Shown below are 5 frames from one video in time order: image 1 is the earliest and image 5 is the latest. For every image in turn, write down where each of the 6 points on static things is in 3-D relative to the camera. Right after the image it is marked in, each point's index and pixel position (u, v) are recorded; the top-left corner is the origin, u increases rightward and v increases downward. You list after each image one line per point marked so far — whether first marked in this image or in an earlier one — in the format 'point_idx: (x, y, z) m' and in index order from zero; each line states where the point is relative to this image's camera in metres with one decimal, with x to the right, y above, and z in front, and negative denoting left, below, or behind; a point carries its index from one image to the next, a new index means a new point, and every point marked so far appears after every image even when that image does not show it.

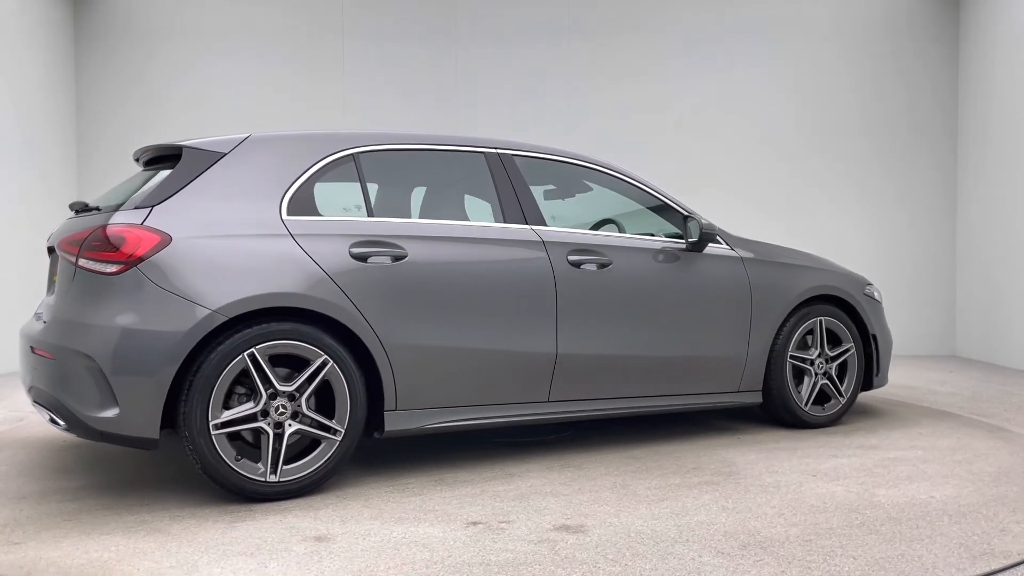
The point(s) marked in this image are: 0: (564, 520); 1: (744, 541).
0: (+0.2, -0.8, +2.7) m
1: (+0.8, -0.8, +2.4) m
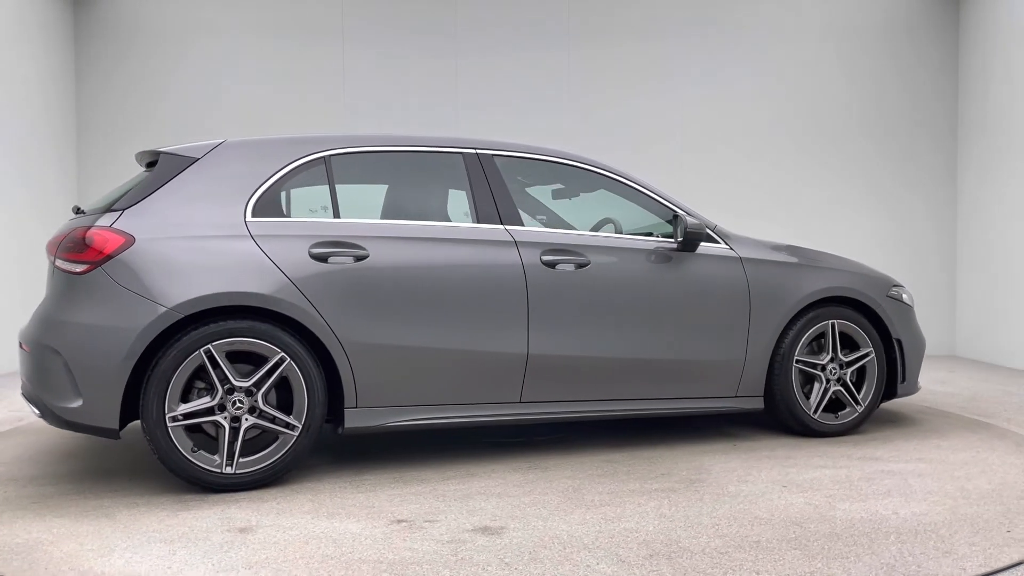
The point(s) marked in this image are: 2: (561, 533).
0: (-0.1, -0.8, +2.7) m
1: (+0.4, -0.8, +2.3) m
2: (+0.2, -0.8, +2.5) m
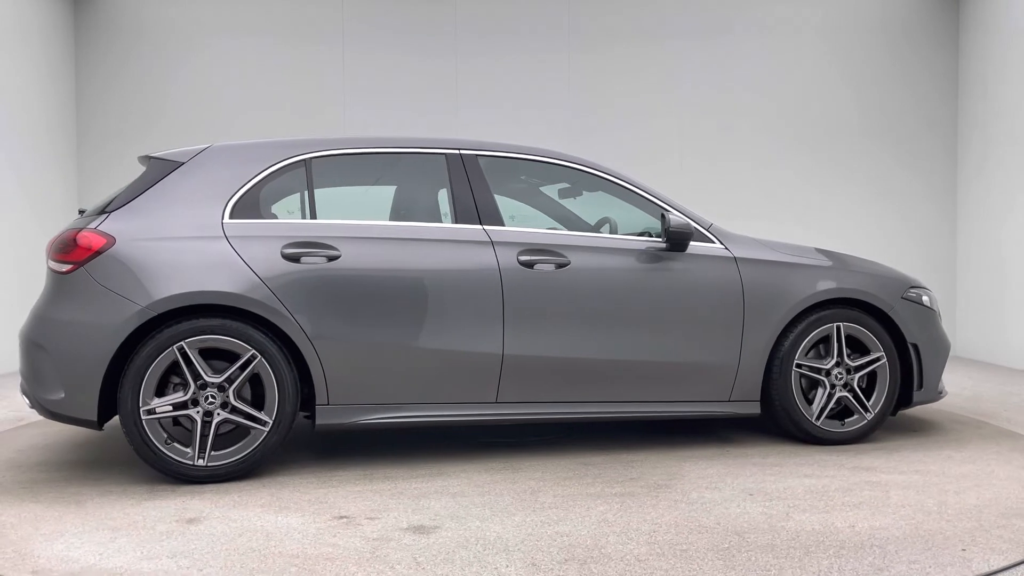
0: (-0.3, -0.8, +2.7) m
1: (+0.2, -0.8, +2.3) m
2: (-0.1, -0.8, +2.5) m
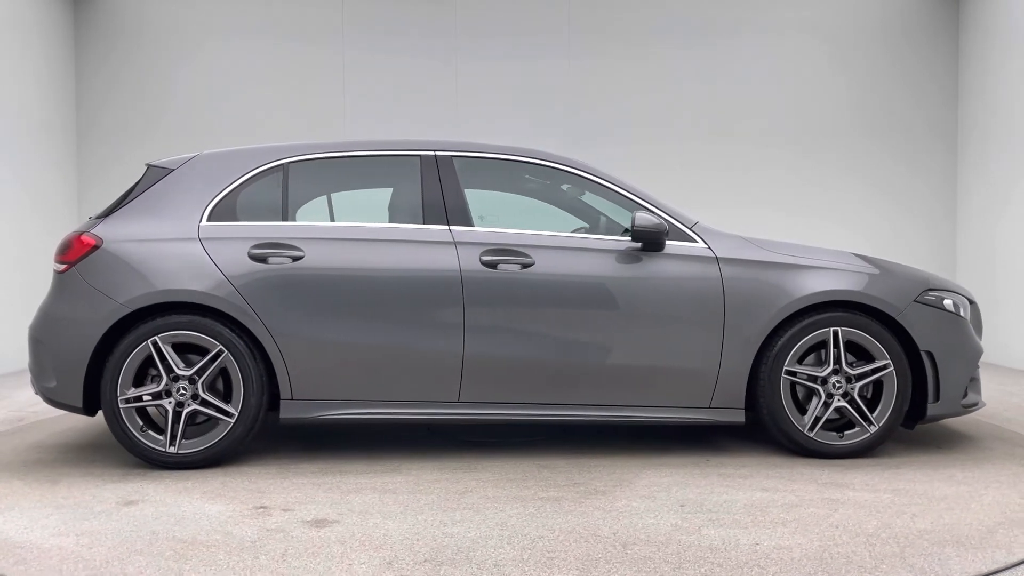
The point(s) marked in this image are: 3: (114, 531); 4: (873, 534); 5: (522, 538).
0: (-0.6, -0.8, +2.7) m
1: (-0.2, -0.8, +2.3) m
2: (-0.4, -0.8, +2.5) m
3: (-1.3, -0.8, +2.5) m
4: (+1.2, -0.8, +2.5) m
5: (0.0, -0.8, +2.4) m
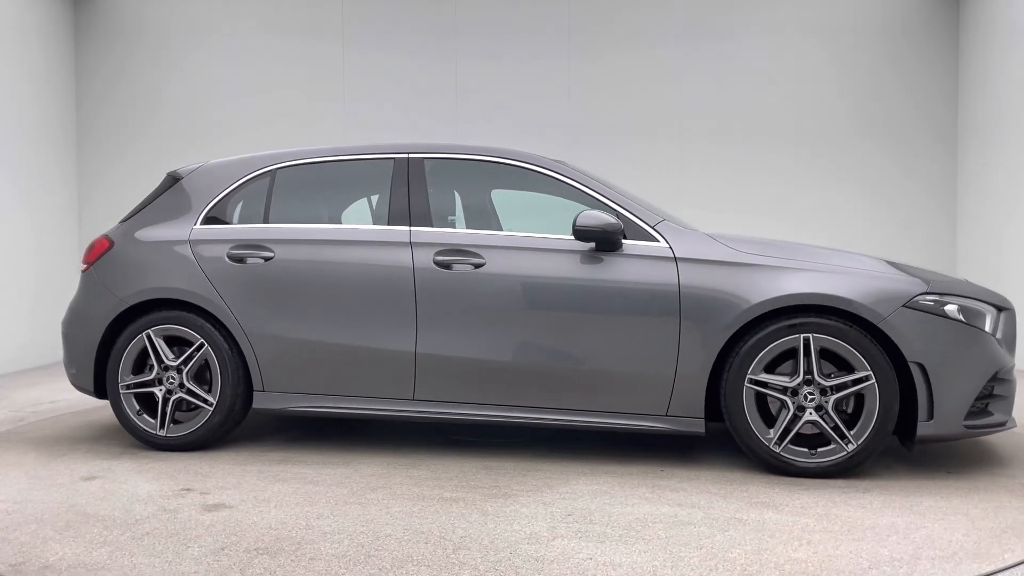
0: (-1.1, -0.8, +2.9) m
1: (-0.7, -0.8, +2.4) m
2: (-0.9, -0.8, +2.7) m
3: (-1.8, -0.8, +2.9) m
4: (+0.7, -0.8, +2.3) m
5: (-0.5, -0.8, +2.5) m
